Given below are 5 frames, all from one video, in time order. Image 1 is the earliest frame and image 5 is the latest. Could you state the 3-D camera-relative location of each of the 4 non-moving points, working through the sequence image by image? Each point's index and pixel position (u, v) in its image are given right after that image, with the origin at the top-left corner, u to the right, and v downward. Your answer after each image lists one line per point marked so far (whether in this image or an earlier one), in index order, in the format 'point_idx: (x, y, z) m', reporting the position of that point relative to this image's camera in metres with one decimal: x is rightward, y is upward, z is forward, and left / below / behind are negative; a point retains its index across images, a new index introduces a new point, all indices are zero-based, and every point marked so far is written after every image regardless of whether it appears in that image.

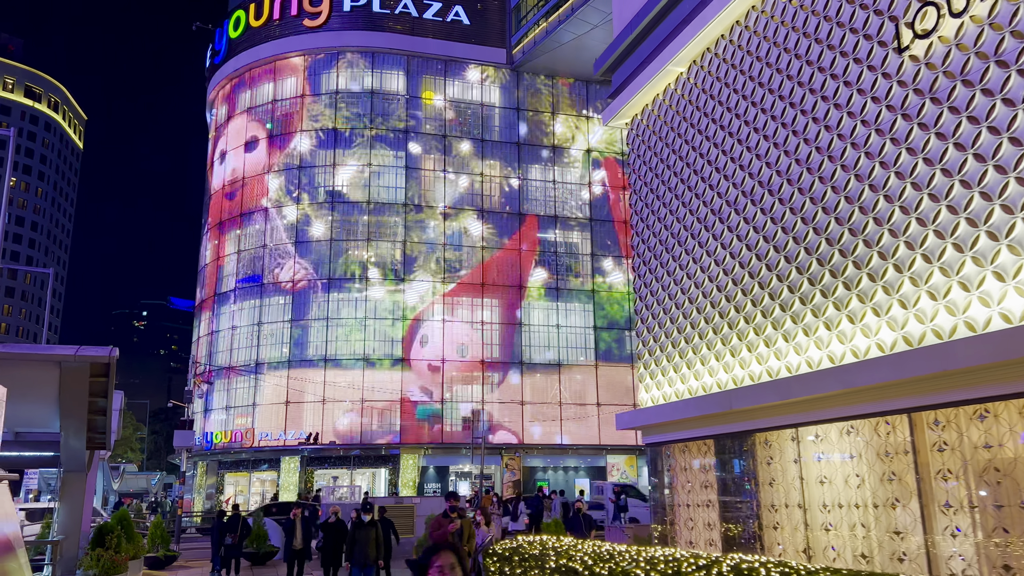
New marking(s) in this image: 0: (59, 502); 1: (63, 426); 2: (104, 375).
0: (-8.9, -4.2, +16.5) m
1: (-8.2, -2.5, +15.4) m
2: (-7.1, -1.4, +14.7) m
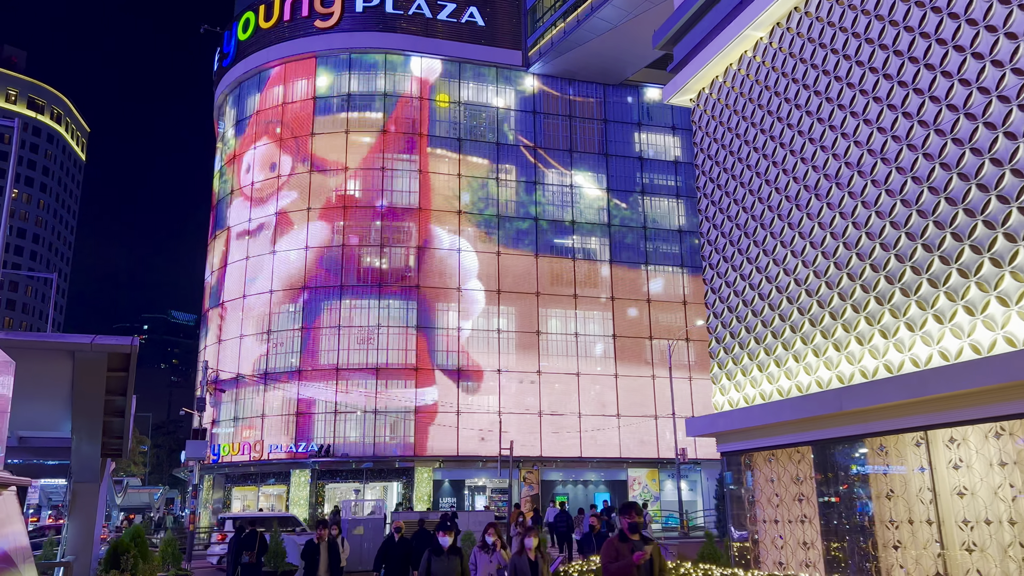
0: (-7.9, -4.0, +14.9) m
1: (-7.2, -2.3, +13.8) m
2: (-6.1, -1.2, +13.1) m
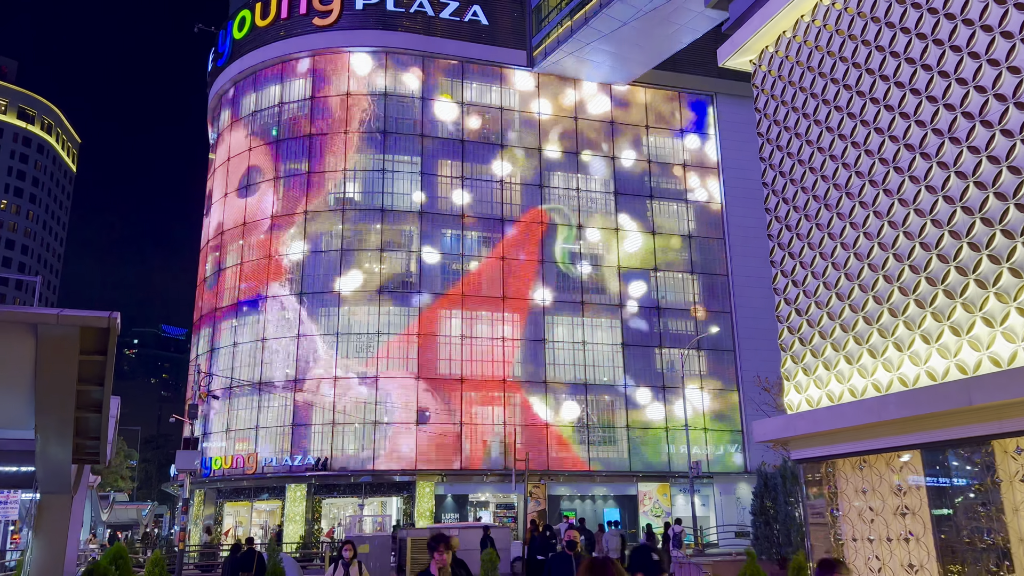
0: (-7.3, -3.8, +12.9) m
1: (-6.6, -2.0, +11.8) m
2: (-5.4, -0.9, +11.1) m
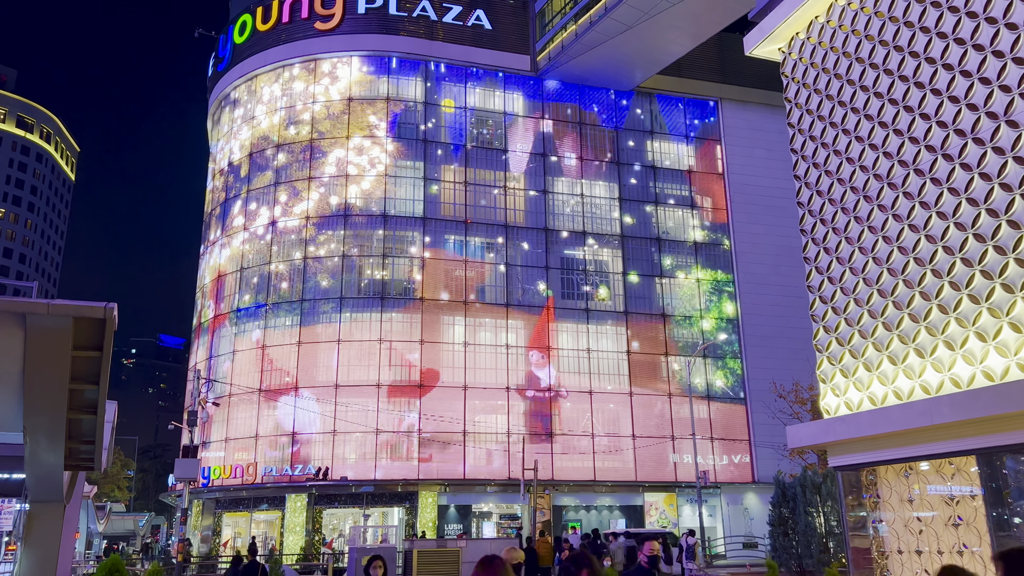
0: (-7.0, -3.7, +12.1) m
1: (-6.3, -2.0, +11.1) m
2: (-5.1, -0.8, +10.4) m
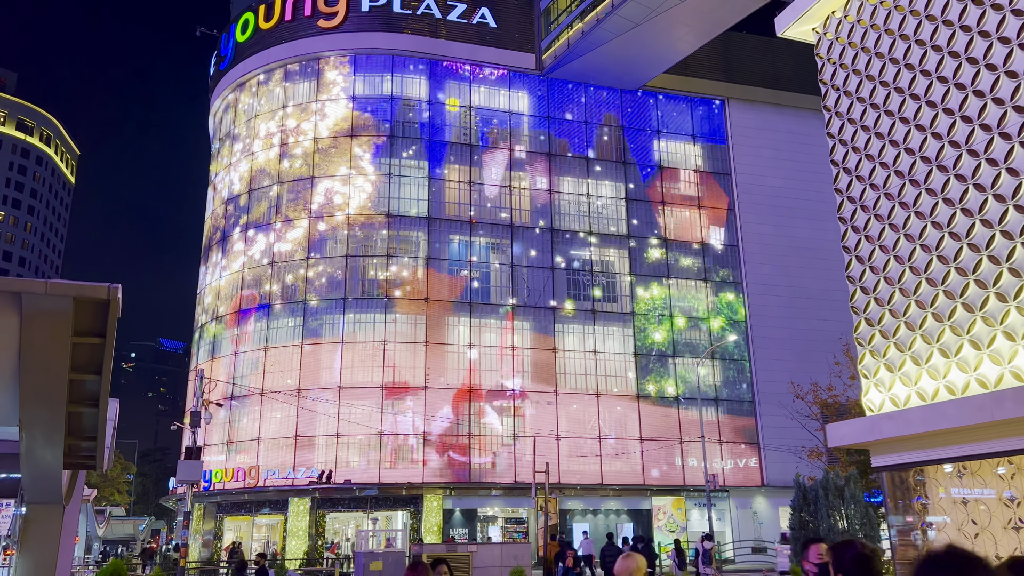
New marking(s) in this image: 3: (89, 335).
0: (-6.6, -3.6, +11.5) m
1: (-6.0, -1.8, +10.5) m
2: (-4.8, -0.7, +9.8) m
3: (-5.0, -0.7, +9.9) m
